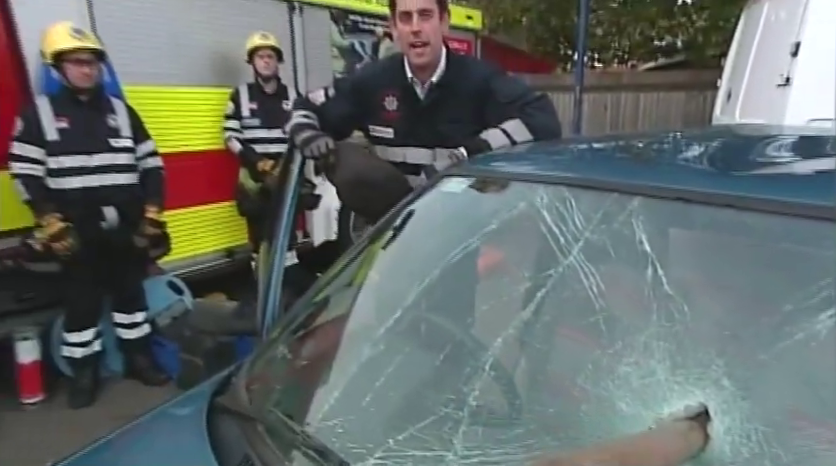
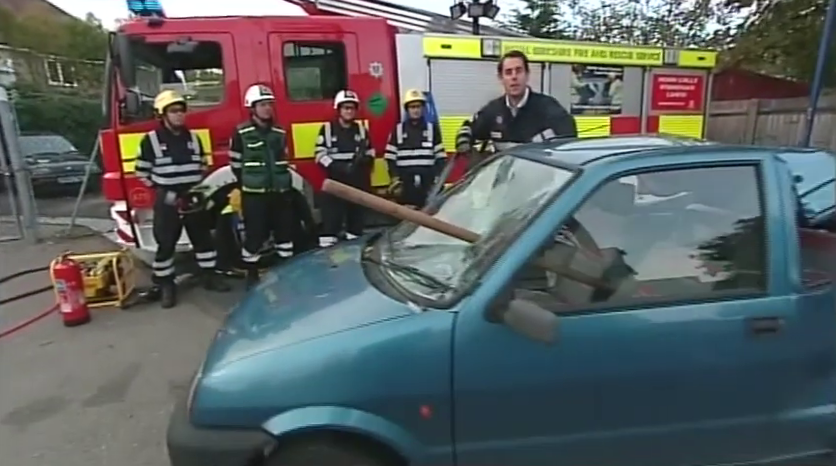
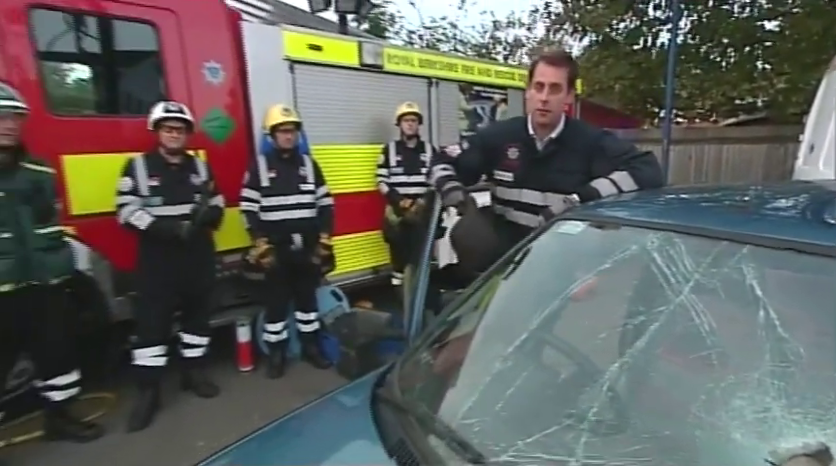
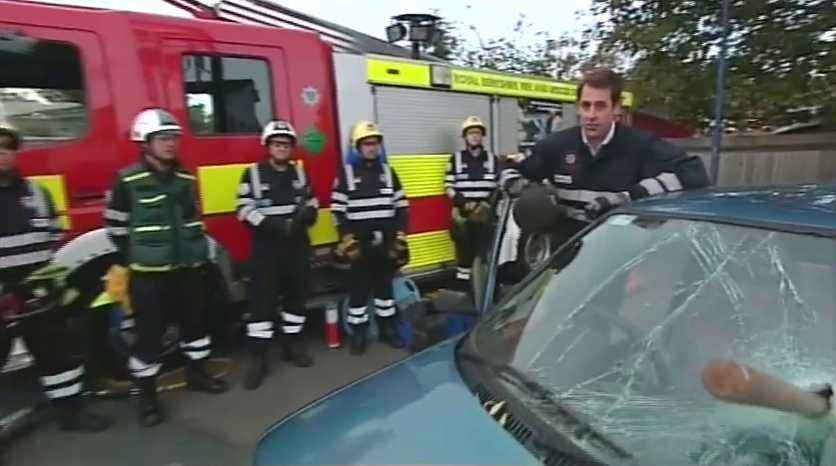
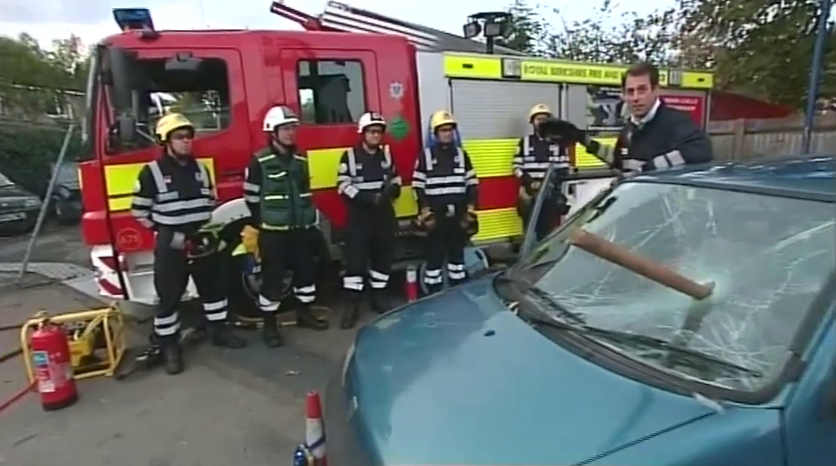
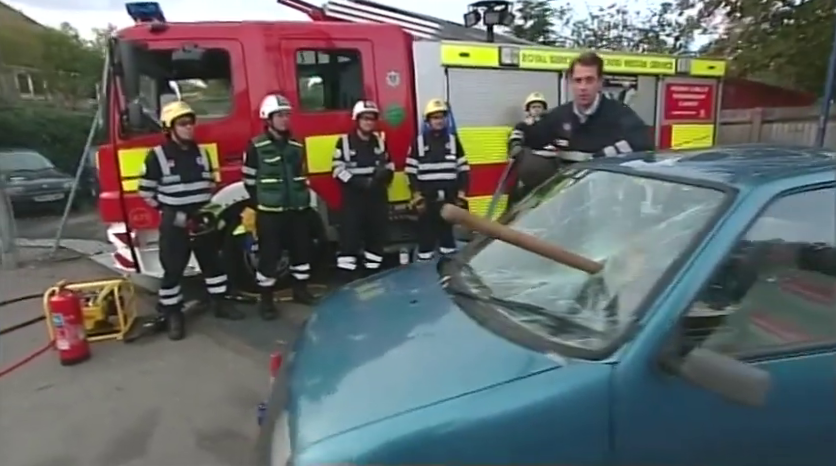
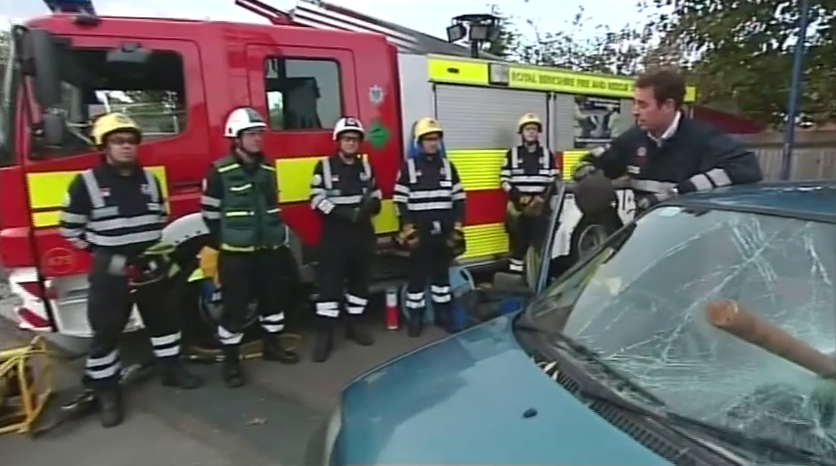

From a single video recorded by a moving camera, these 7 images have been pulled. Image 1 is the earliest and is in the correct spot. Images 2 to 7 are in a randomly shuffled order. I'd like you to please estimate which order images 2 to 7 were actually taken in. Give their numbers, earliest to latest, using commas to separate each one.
3, 4, 7, 5, 6, 2
